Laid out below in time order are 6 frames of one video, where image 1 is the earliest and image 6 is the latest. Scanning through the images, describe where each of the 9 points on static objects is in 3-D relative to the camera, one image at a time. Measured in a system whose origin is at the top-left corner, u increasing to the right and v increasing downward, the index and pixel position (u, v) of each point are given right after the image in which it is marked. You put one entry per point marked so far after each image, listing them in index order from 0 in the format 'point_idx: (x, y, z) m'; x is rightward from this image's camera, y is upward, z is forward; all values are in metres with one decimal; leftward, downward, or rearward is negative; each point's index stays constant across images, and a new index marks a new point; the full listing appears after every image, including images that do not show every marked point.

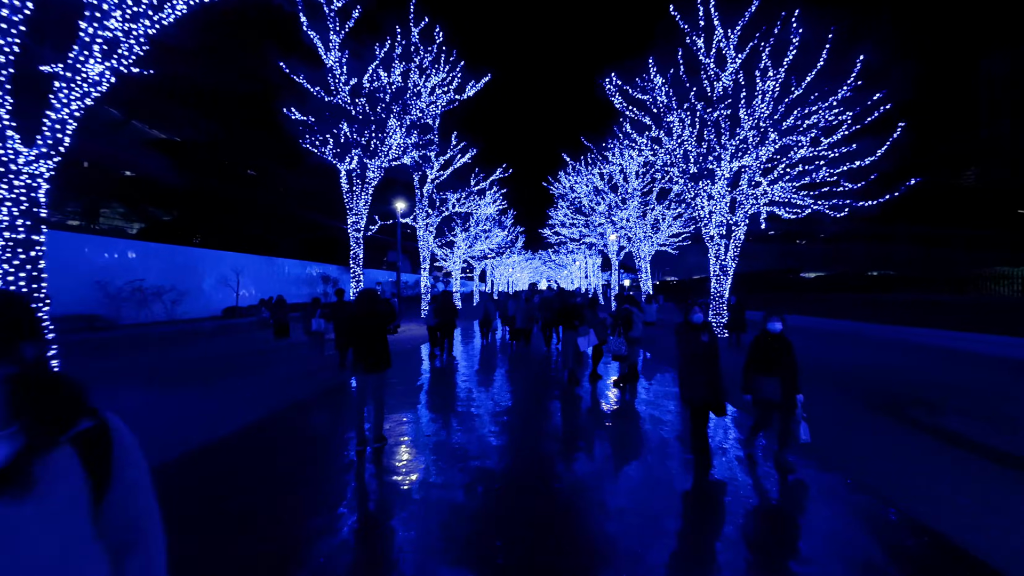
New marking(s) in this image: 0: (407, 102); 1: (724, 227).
0: (-3.0, +5.2, +17.9) m
1: (+5.9, +1.7, +17.6) m
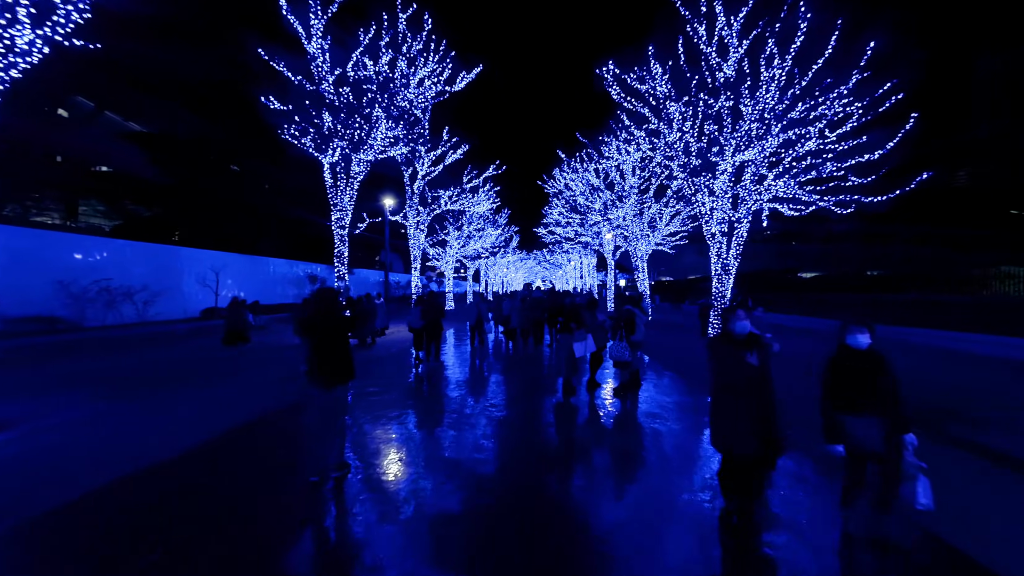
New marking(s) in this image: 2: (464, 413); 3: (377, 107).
0: (-3.2, +5.2, +17.1) m
1: (+5.7, +1.7, +16.8) m
2: (-0.8, -2.0, +10.5) m
3: (-3.6, +4.8, +16.9) m
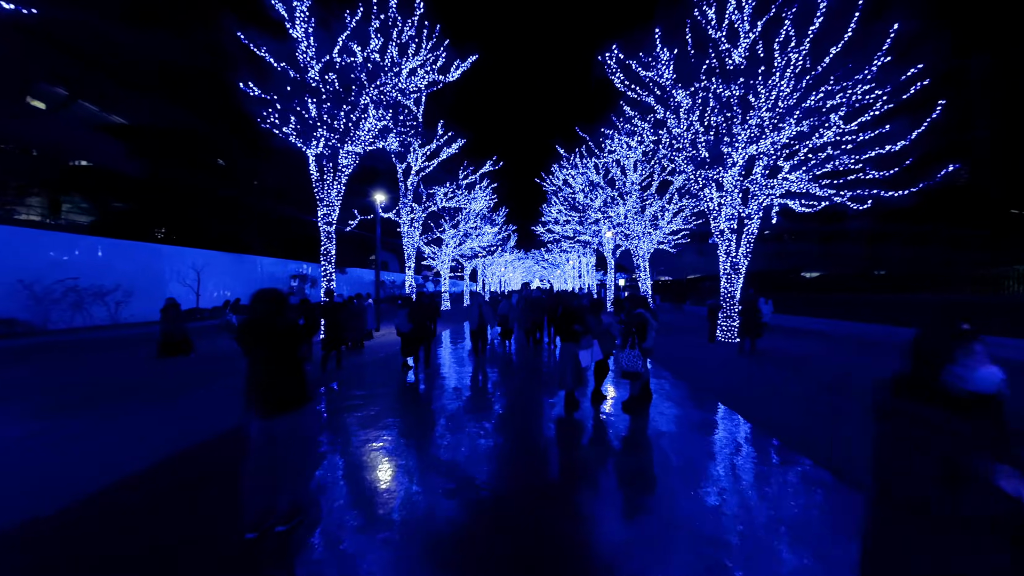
0: (-3.3, +5.2, +16.1) m
1: (+5.6, +1.7, +15.9) m
2: (-0.8, -2.0, +9.6) m
3: (-3.7, +4.8, +15.9) m
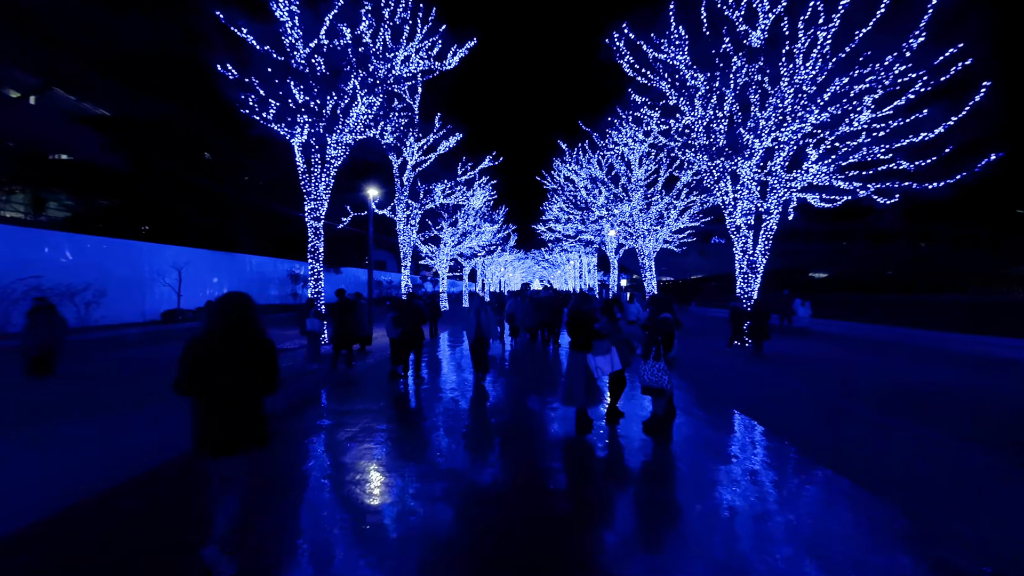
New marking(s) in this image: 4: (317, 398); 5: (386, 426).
0: (-3.3, +5.2, +15.0) m
1: (+5.6, +1.7, +14.8) m
2: (-0.8, -2.0, +8.5) m
3: (-3.7, +4.8, +14.8) m
4: (-3.4, -1.9, +11.0) m
5: (-1.8, -2.0, +8.9) m
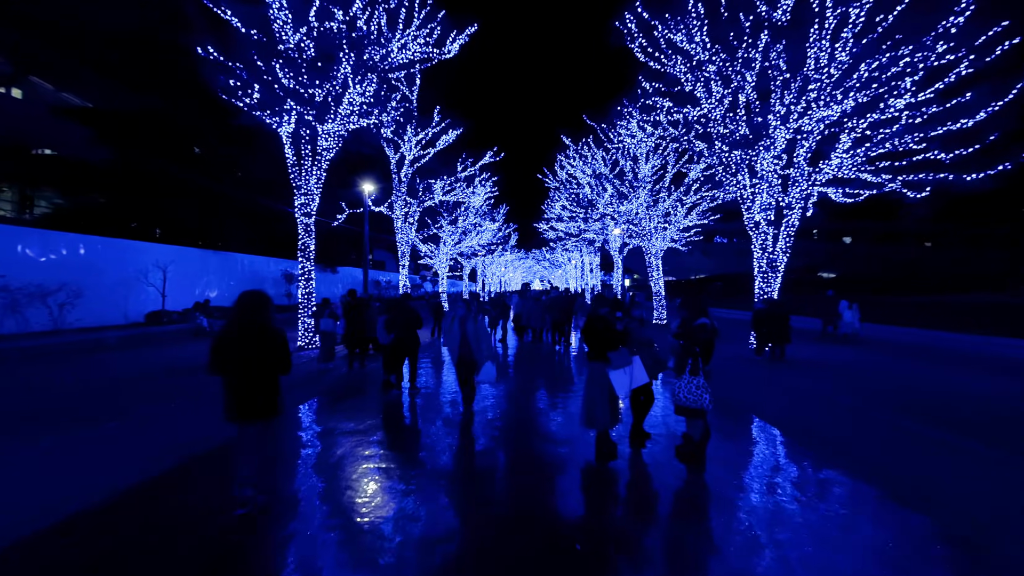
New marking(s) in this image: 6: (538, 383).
0: (-3.2, +5.2, +14.1) m
1: (+5.7, +1.7, +13.9) m
2: (-0.7, -2.0, +7.6) m
3: (-3.6, +4.8, +13.9) m
4: (-3.4, -1.9, +10.1) m
5: (-1.7, -2.0, +8.0) m
6: (+0.4, -1.9, +12.4) m
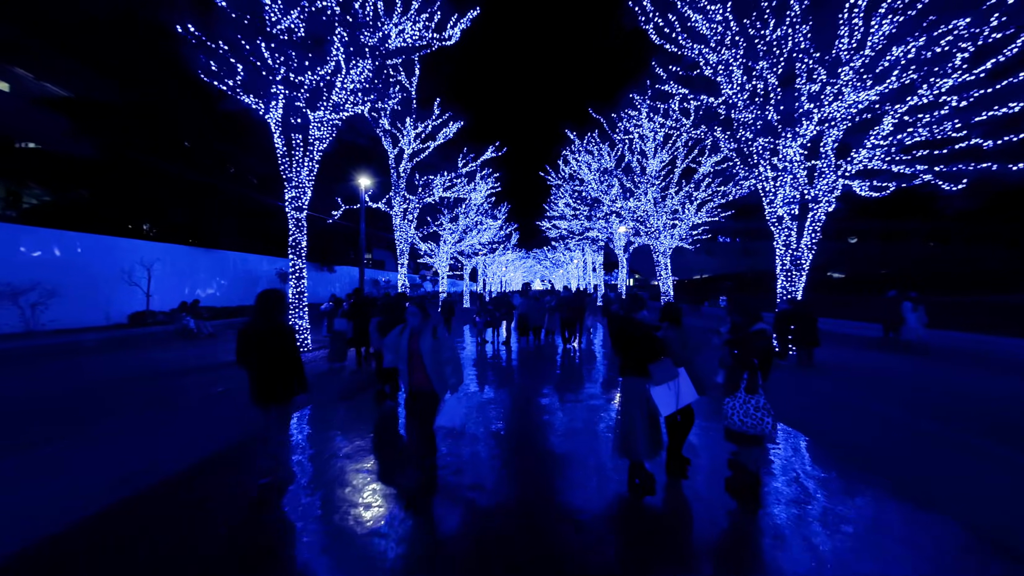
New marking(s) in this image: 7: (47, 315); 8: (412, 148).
0: (-3.1, +5.2, +13.2) m
1: (+5.8, +1.7, +13.0) m
2: (-0.6, -2.0, +6.7) m
3: (-3.5, +4.8, +13.0) m
4: (-3.3, -1.9, +9.2) m
5: (-1.6, -2.0, +7.1) m
6: (+0.6, -1.8, +11.5) m
7: (-12.2, -0.7, +17.4) m
8: (-3.1, +4.4, +19.9) m
